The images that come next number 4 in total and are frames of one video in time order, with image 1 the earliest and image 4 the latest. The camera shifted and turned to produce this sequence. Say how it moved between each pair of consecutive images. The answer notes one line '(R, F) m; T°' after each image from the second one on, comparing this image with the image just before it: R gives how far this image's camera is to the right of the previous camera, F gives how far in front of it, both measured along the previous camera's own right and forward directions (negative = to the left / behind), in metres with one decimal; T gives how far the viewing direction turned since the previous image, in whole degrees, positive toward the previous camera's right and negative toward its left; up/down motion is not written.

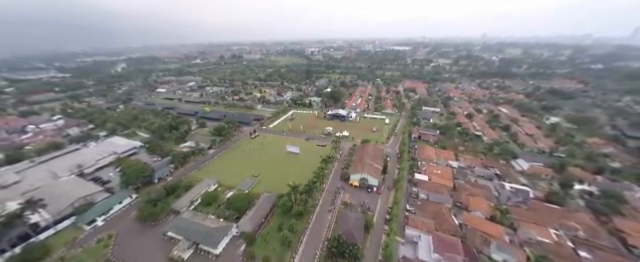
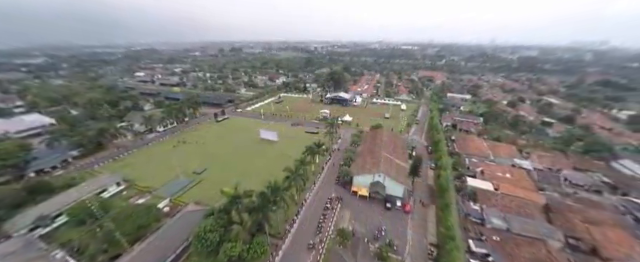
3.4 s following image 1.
(+1.6, +11.3) m; -1°
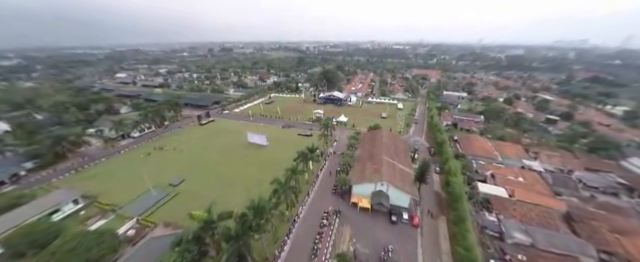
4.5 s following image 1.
(0.0, +1.9) m; +2°
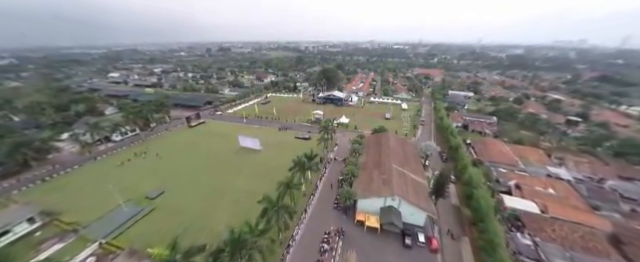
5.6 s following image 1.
(0.0, +1.9) m; 0°
